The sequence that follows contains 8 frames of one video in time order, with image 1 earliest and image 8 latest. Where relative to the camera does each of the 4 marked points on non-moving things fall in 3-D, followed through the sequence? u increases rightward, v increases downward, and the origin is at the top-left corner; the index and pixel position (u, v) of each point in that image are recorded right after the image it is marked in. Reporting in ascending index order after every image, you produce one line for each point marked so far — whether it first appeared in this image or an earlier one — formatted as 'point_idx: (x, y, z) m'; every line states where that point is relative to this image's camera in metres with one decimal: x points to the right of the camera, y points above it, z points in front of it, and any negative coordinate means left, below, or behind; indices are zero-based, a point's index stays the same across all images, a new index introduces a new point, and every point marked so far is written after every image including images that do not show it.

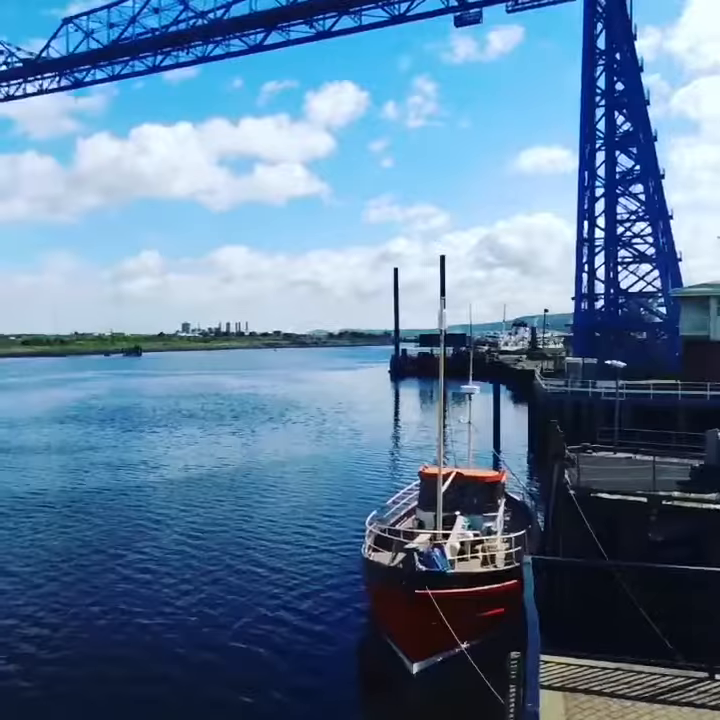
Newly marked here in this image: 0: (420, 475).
0: (+1.4, -2.7, +19.0) m
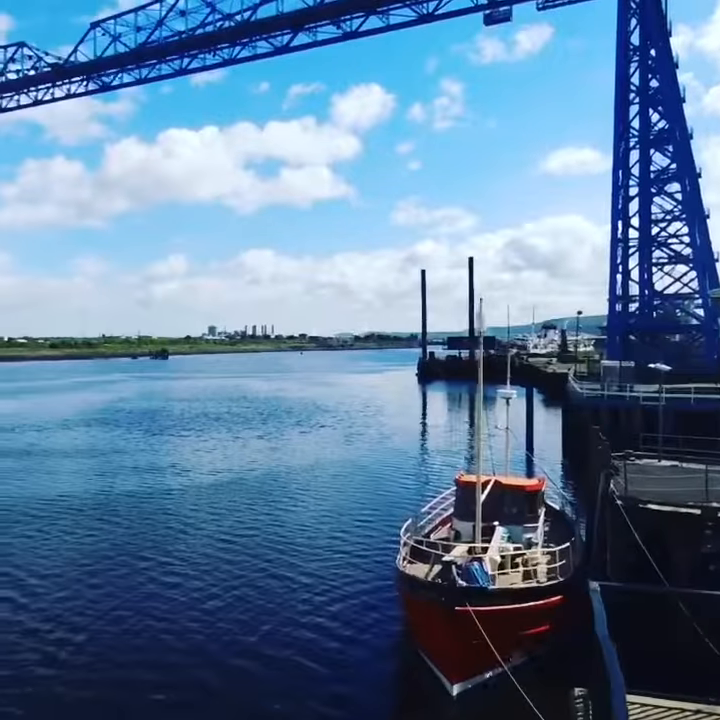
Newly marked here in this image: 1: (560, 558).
0: (+2.2, -2.8, +18.2) m
1: (+4.1, -4.0, +16.1) m
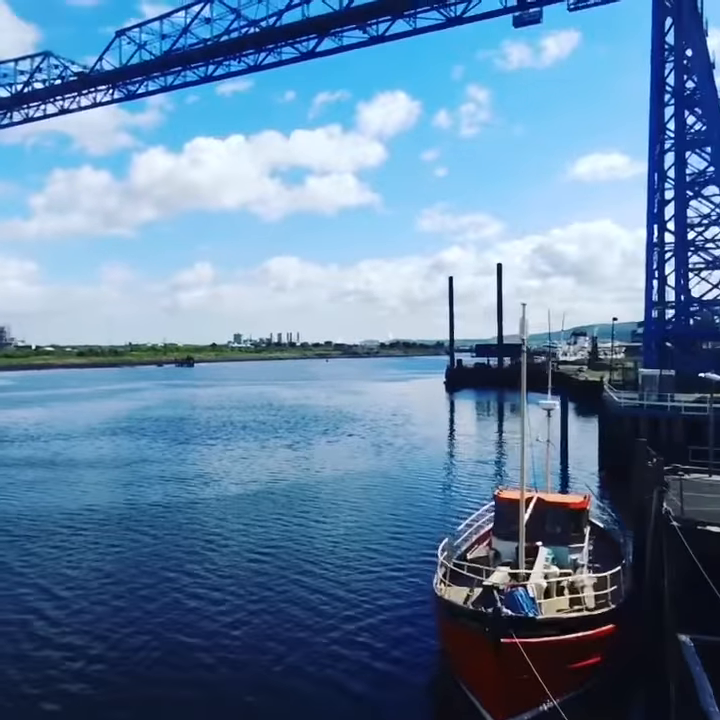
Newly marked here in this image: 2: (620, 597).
0: (+2.9, -3.0, +17.2) m
1: (+4.7, -4.2, +15.1) m
2: (+4.8, -4.3, +14.8) m
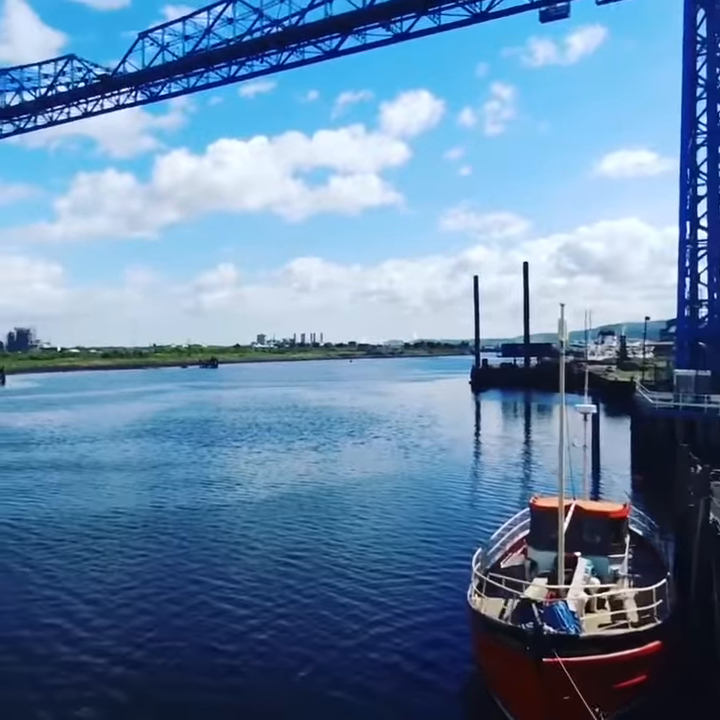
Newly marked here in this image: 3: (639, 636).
0: (+3.6, -3.1, +16.6) m
1: (+5.3, -4.3, +14.4) m
2: (+5.3, -4.4, +14.0) m
3: (+4.4, -4.3, +12.7) m
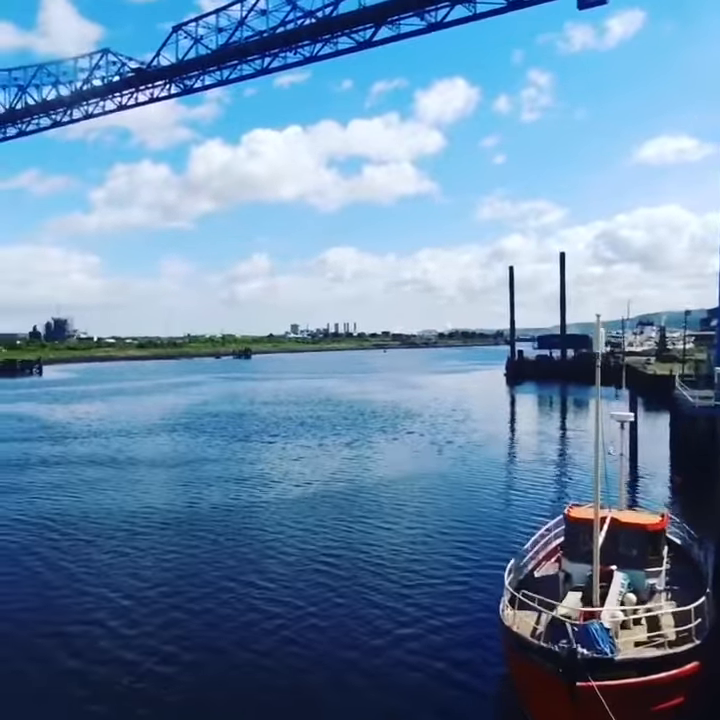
0: (+4.2, -3.2, +16.3) m
1: (+5.8, -4.5, +14.0) m
2: (+5.9, -4.6, +13.7) m
3: (+4.9, -4.6, +12.4) m
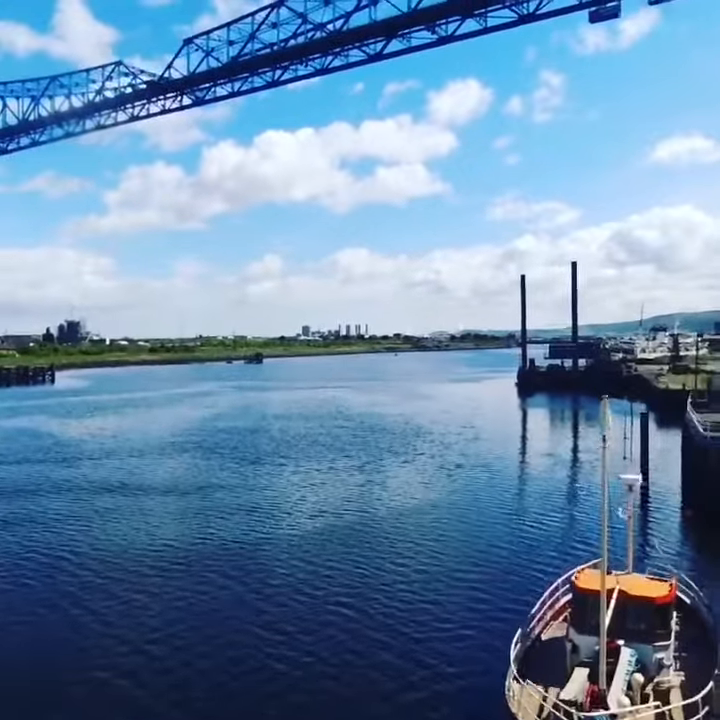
0: (+4.4, -4.7, +16.4) m
1: (+6.0, -5.9, +14.1) m
2: (+6.0, -6.1, +13.8) m
3: (+5.0, -6.1, +12.4) m
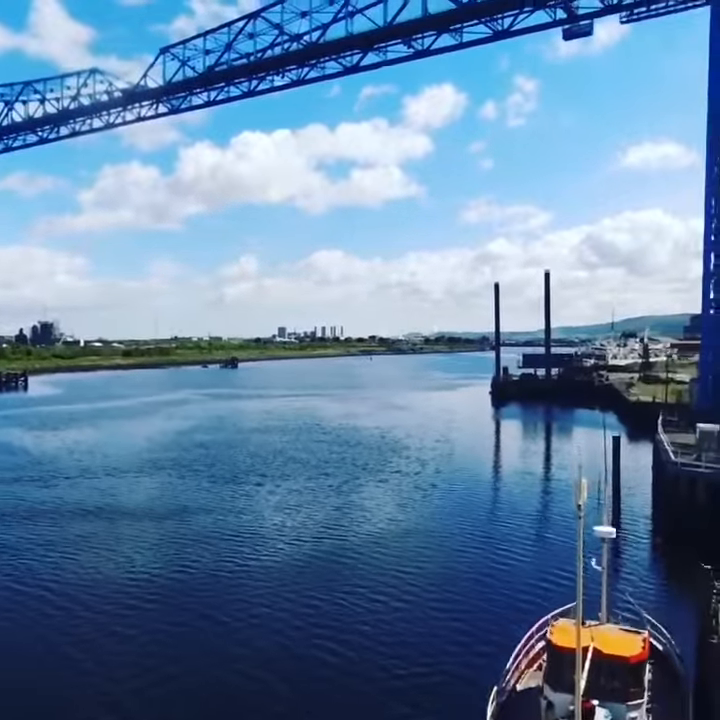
0: (+4.0, -6.0, +16.8) m
1: (+5.6, -7.2, +14.5) m
2: (+5.7, -7.4, +14.2) m
3: (+4.7, -7.4, +12.9) m
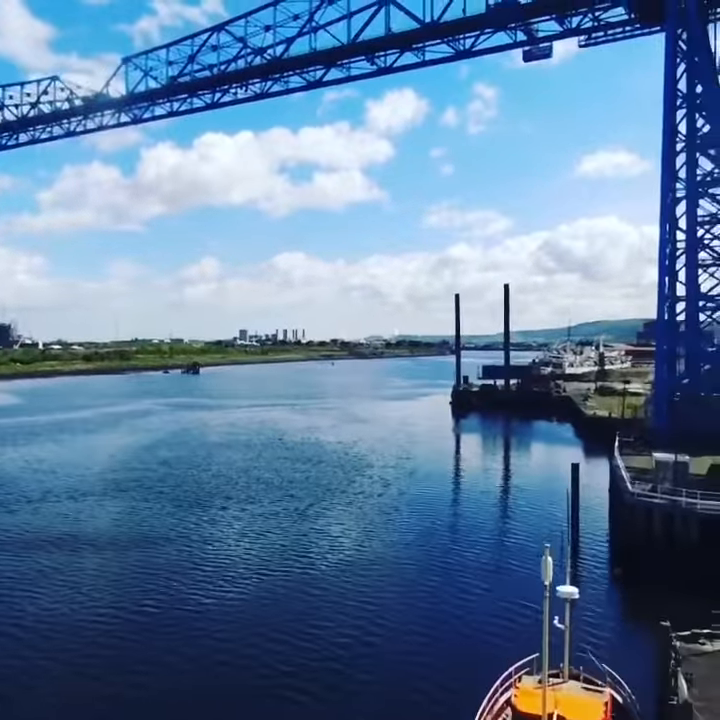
0: (+3.3, -7.5, +17.3) m
1: (+5.1, -8.8, +15.2) m
2: (+5.2, -8.9, +14.9) m
3: (+4.2, -8.9, +13.5) m
